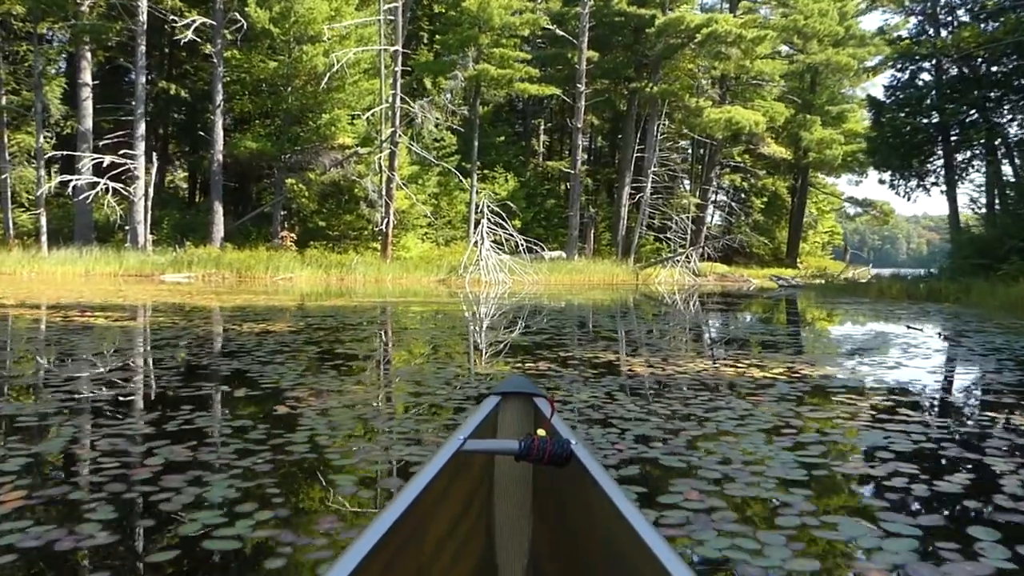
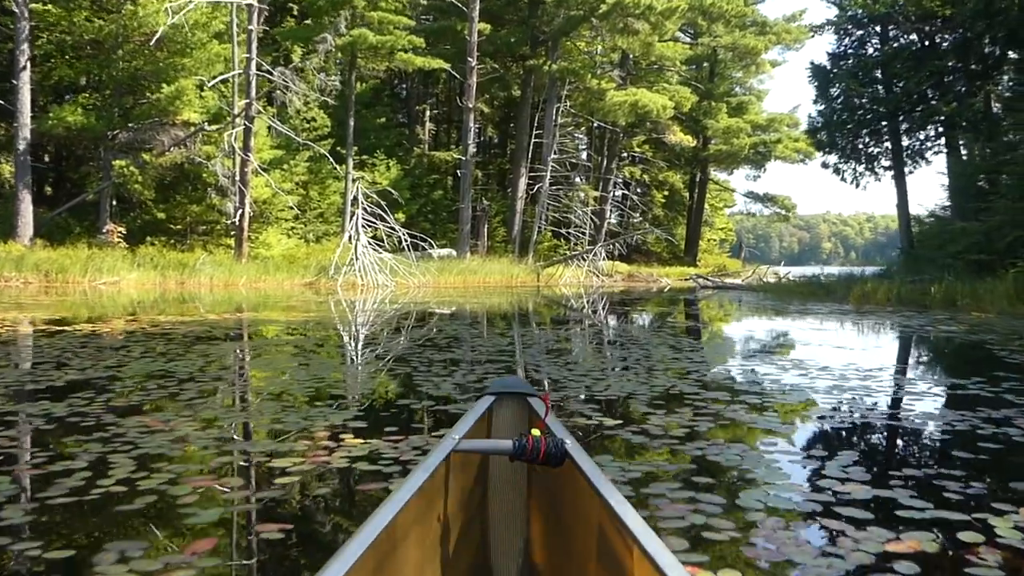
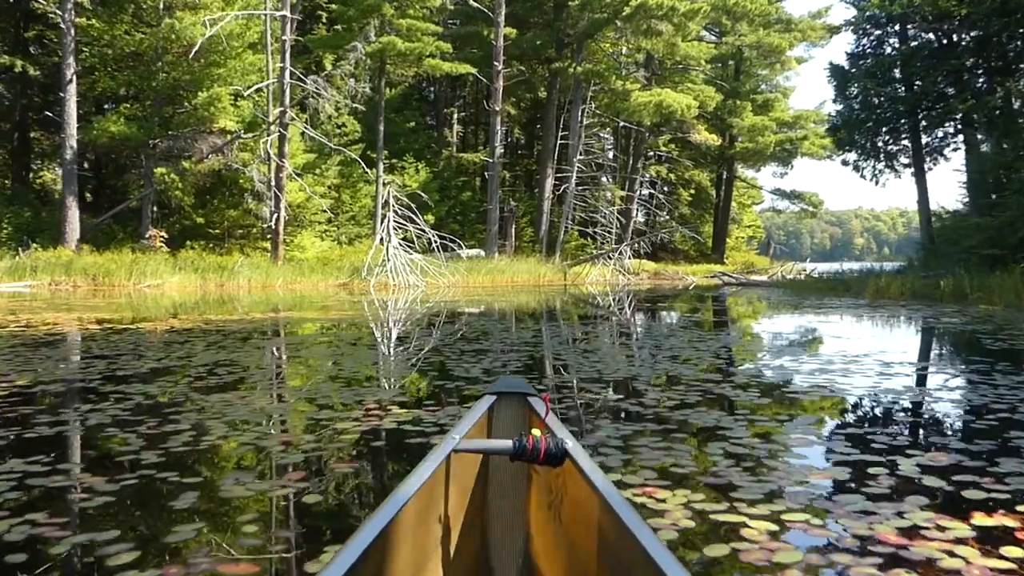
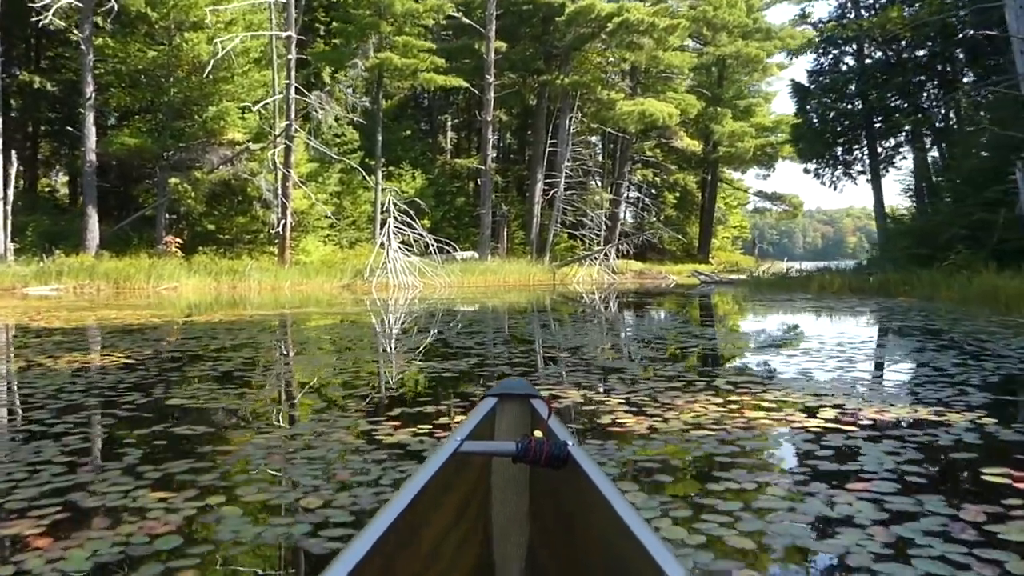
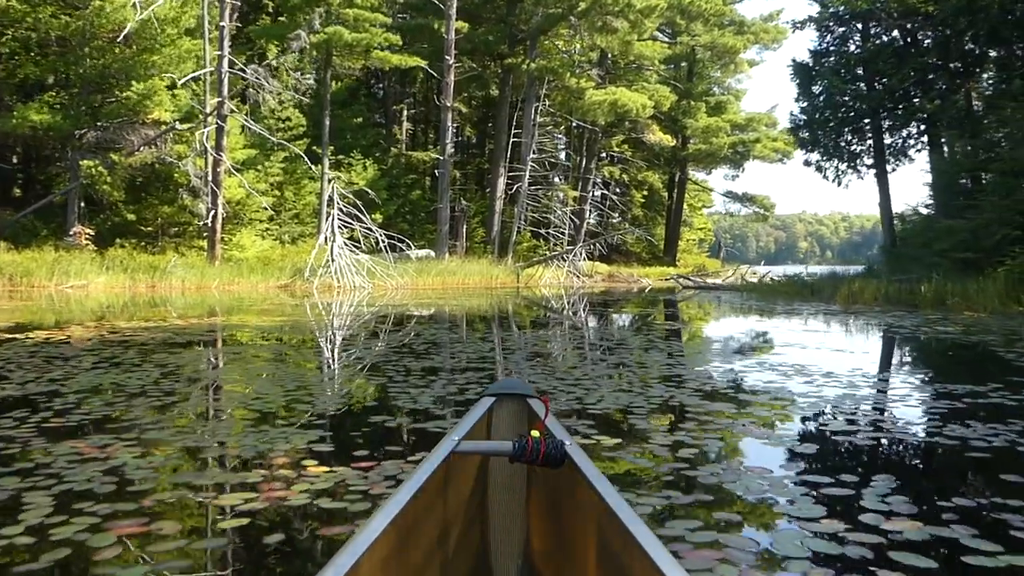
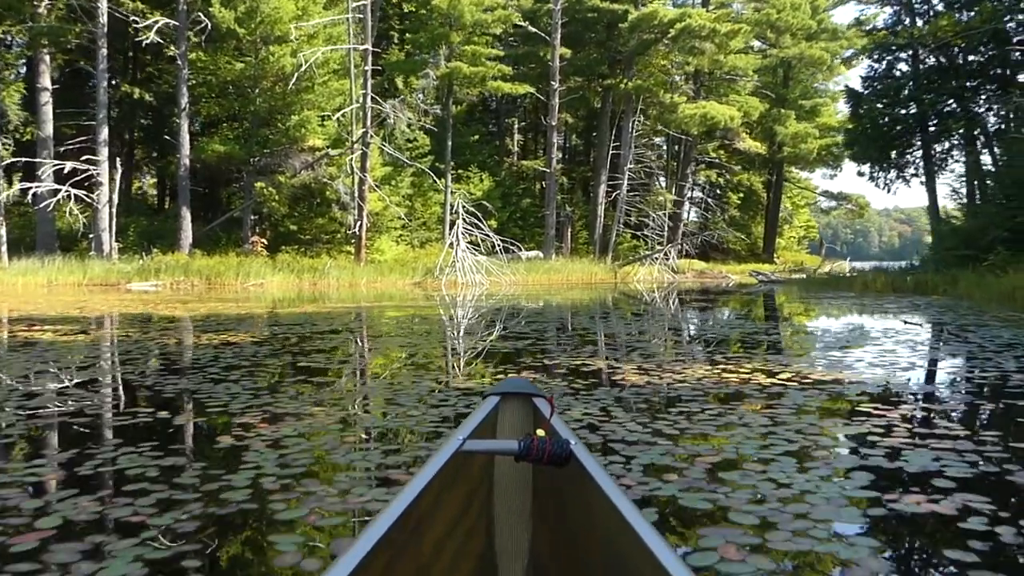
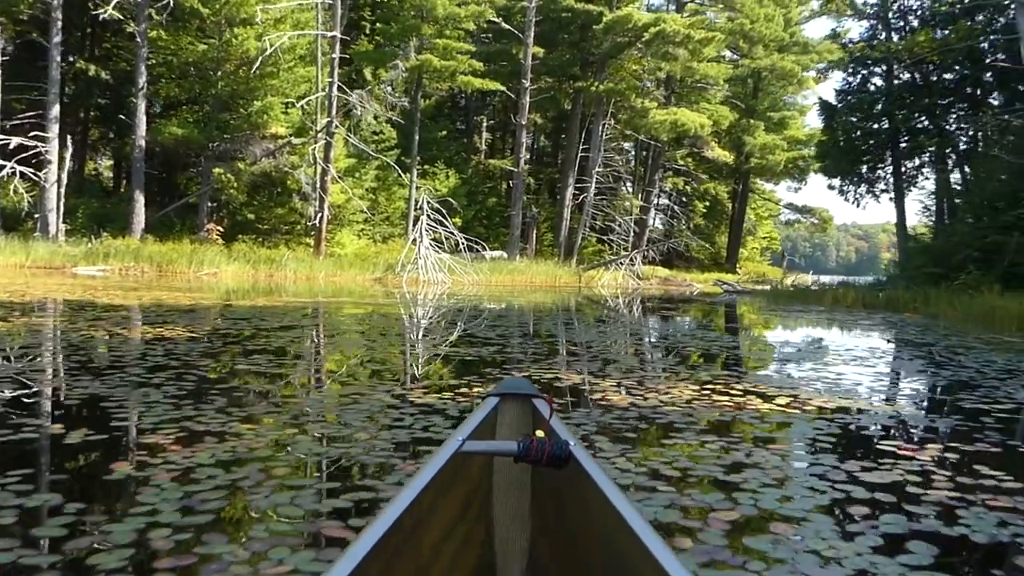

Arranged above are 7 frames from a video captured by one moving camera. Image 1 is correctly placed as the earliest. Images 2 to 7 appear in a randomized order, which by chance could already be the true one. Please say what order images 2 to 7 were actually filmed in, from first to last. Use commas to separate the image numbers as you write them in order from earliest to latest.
6, 7, 4, 3, 2, 5
